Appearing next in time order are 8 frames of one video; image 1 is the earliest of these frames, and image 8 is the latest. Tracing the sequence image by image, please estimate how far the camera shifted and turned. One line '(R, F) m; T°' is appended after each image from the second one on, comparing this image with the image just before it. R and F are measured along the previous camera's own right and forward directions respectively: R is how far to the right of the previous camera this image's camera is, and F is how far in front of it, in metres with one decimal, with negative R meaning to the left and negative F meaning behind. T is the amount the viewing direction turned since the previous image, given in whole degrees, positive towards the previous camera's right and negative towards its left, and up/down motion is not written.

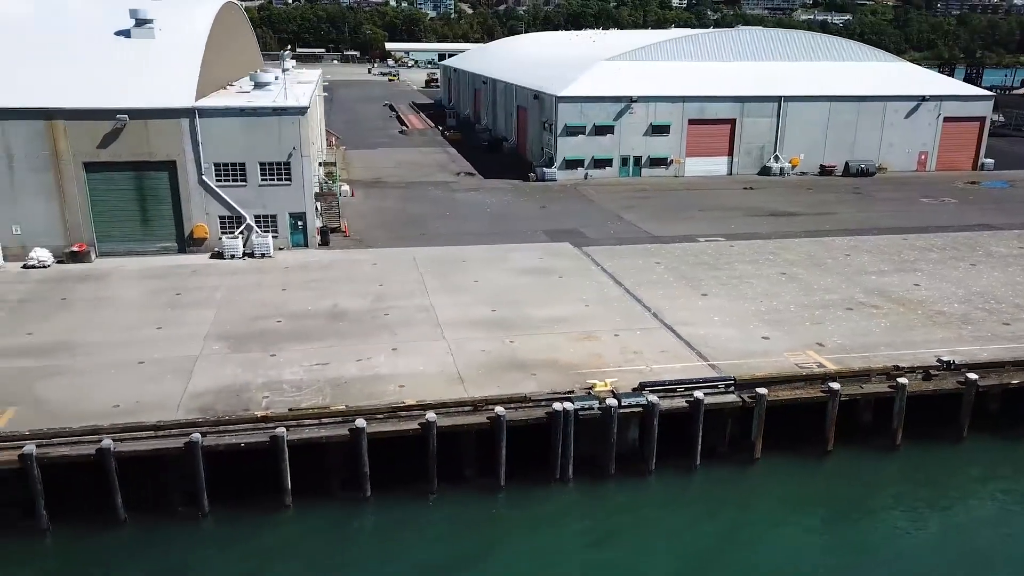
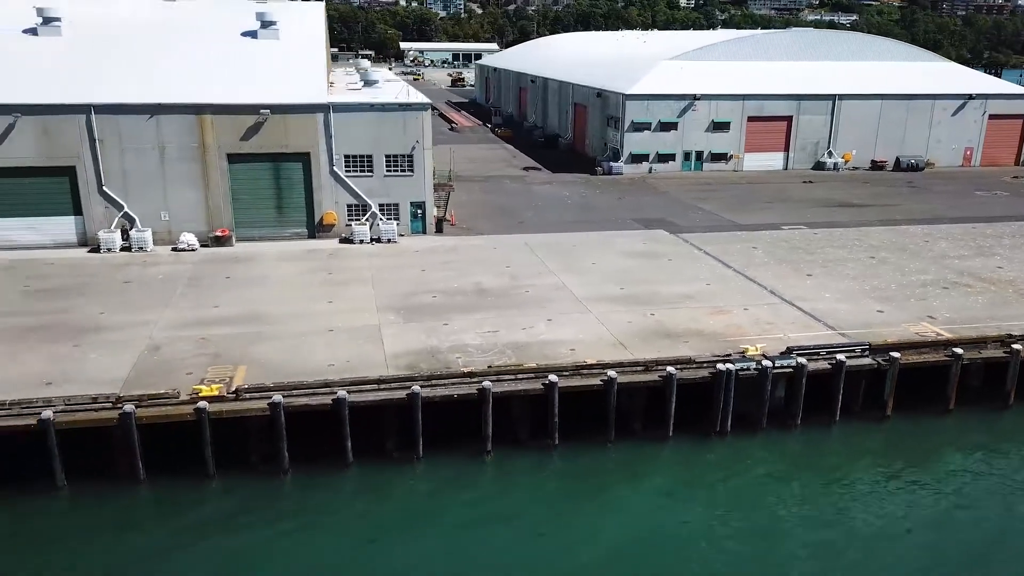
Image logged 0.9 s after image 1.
(-4.0, -1.9) m; 0°
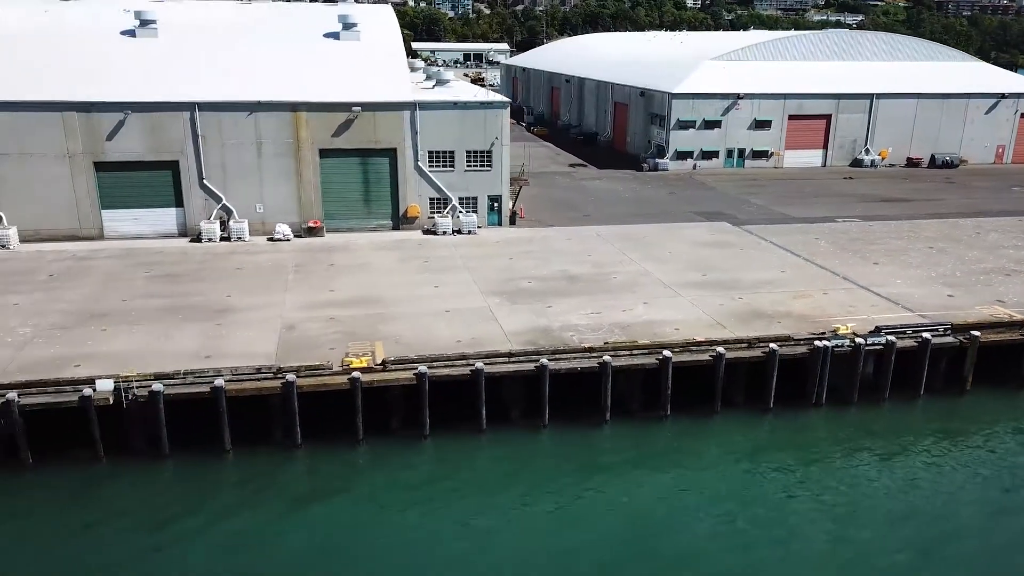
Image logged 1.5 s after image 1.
(-2.9, -1.4) m; 0°
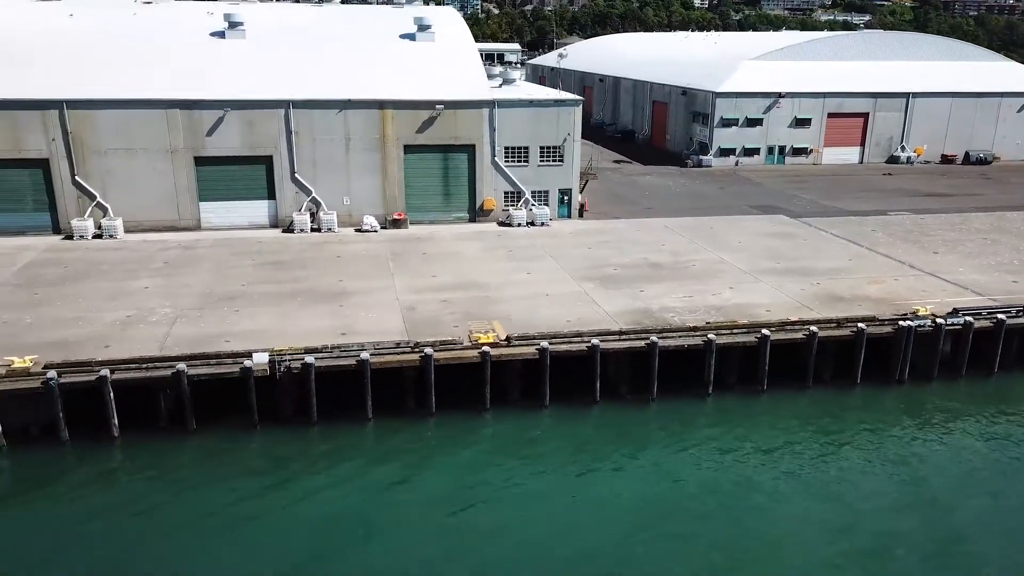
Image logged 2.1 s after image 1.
(-2.9, -1.4) m; 0°
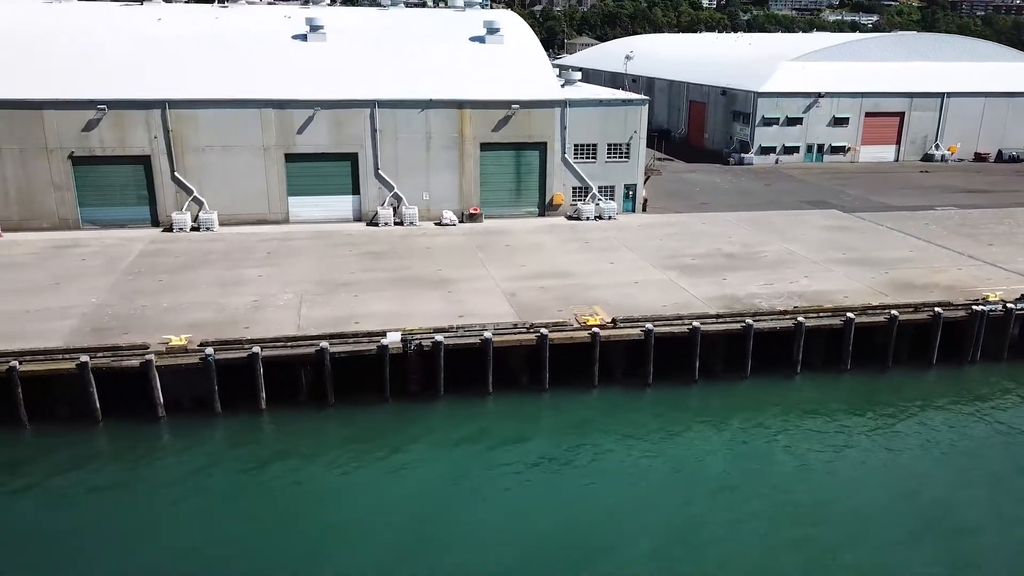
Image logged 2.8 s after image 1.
(-2.9, -1.4) m; 0°
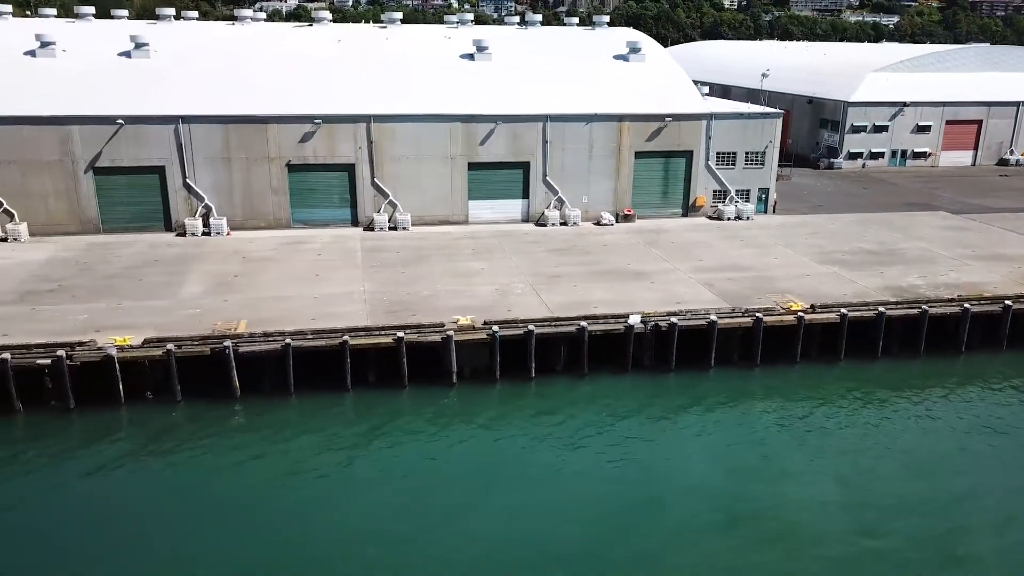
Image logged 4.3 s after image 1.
(-6.8, -3.6) m; -1°
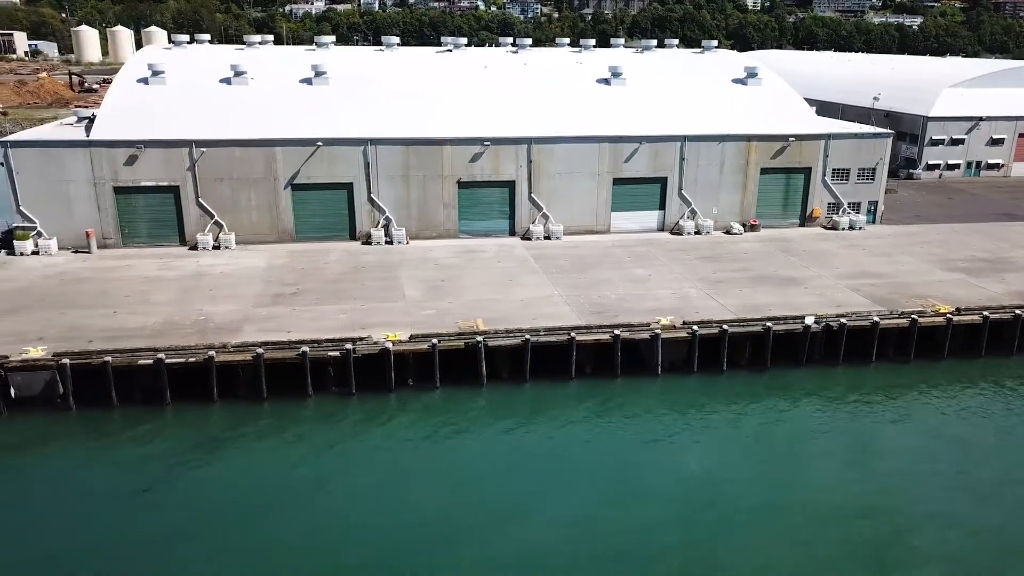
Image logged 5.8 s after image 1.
(-6.7, -3.7) m; -1°
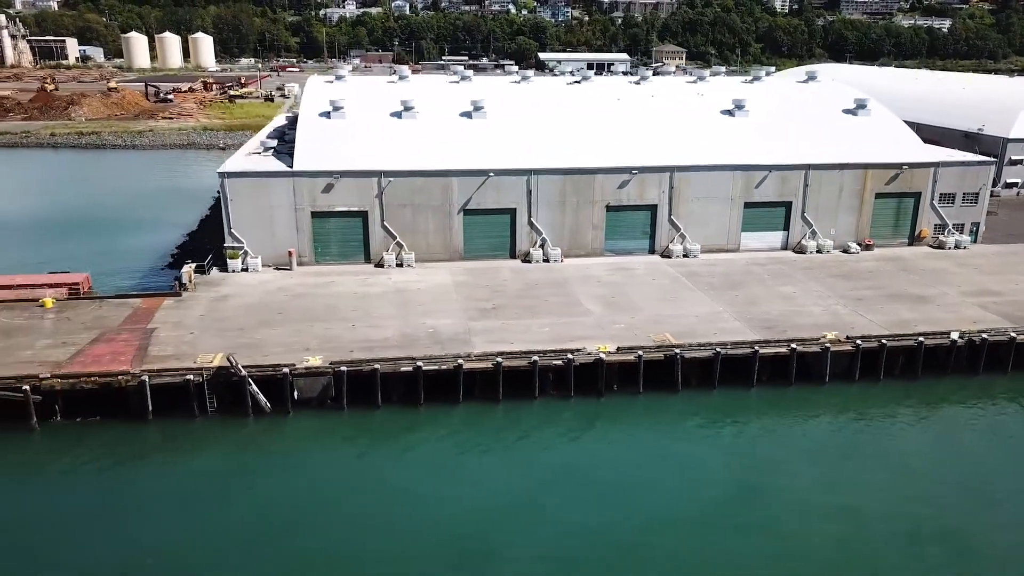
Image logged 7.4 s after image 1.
(-7.3, -4.1) m; -1°
